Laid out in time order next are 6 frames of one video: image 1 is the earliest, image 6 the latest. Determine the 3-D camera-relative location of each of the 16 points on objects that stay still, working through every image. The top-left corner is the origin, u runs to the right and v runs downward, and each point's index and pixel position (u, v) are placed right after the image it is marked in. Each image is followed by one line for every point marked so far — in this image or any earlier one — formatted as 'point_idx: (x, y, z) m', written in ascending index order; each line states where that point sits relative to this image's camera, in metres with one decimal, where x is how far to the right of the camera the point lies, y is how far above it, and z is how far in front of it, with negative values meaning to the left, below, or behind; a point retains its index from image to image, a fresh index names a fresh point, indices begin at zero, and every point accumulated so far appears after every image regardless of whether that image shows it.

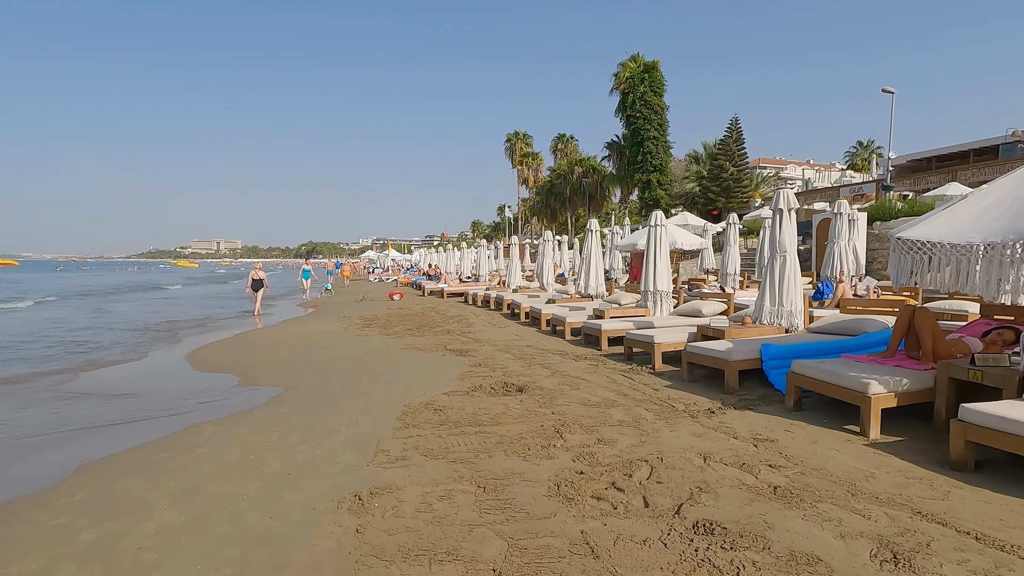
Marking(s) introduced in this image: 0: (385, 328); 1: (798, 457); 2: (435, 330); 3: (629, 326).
0: (-2.6, -0.8, +12.1) m
1: (+1.8, -1.1, +3.8) m
2: (-1.5, -0.8, +11.6) m
3: (+1.7, -0.6, +8.7) m
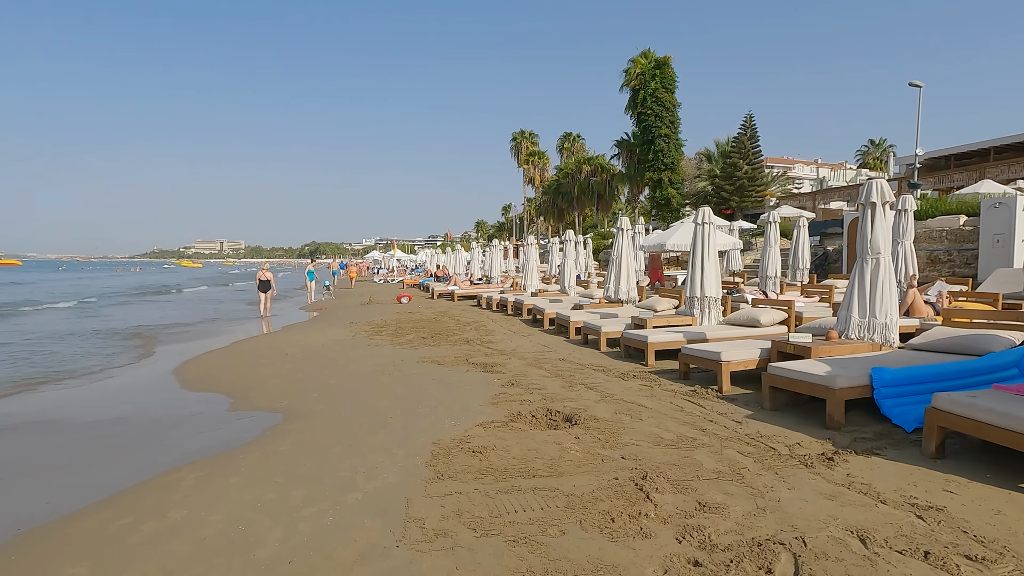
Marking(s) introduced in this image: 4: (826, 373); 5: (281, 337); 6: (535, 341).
0: (-2.2, -0.9, +11.0) m
1: (+2.2, -1.2, +2.7) m
2: (-1.1, -0.9, +10.5) m
3: (+2.1, -0.6, +7.6) m
4: (+2.5, -0.7, +4.6) m
5: (-4.5, -0.9, +11.5) m
6: (+0.4, -0.9, +9.9) m
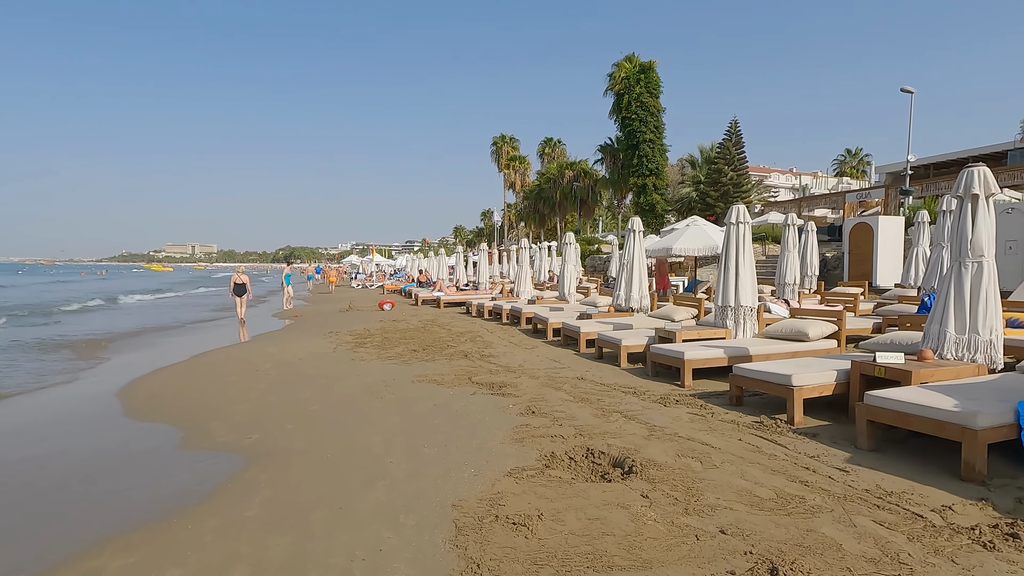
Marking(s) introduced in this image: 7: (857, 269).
0: (-2.1, -1.0, +9.8) m
1: (+2.6, -1.2, +1.7) m
2: (-1.0, -1.0, +9.3) m
3: (+2.3, -0.7, +6.6) m
4: (+2.7, -0.7, +3.6) m
5: (-4.5, -1.0, +10.2) m
6: (+0.5, -1.0, +8.8) m
7: (+11.3, +0.6, +19.4) m
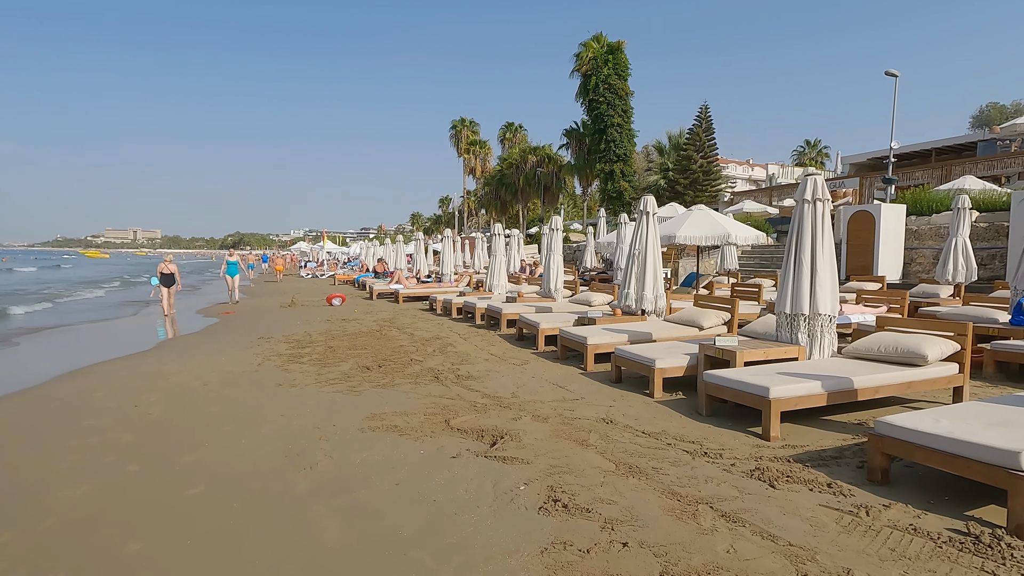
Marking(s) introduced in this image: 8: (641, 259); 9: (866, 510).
0: (-2.3, -1.0, +7.4) m
1: (+2.9, -1.4, -0.3) m
2: (-1.2, -1.0, +7.0) m
3: (+2.3, -0.8, +4.5) m
4: (+3.0, -0.8, +1.6) m
5: (-4.7, -1.0, +7.6) m
6: (+0.3, -1.0, +6.6) m
7: (+10.3, +0.8, +17.9) m
8: (+1.8, +0.4, +8.4) m
9: (+1.9, -1.2, +3.2) m
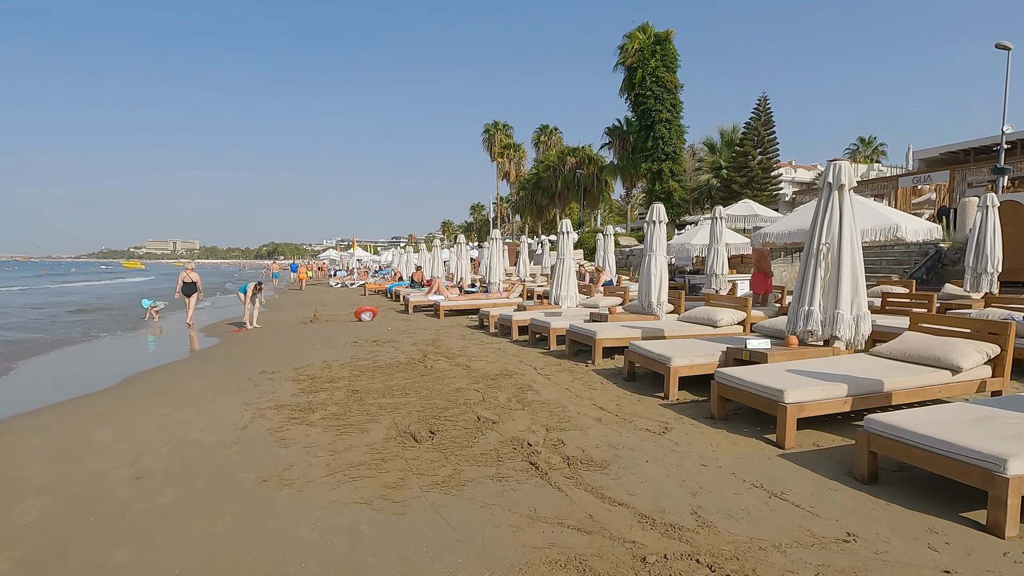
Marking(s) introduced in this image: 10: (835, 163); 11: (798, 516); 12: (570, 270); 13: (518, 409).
0: (-1.3, -1.1, +4.7) m
1: (+3.6, -1.4, -3.4) m
2: (-0.2, -1.1, +4.2) m
3: (+3.2, -0.9, +1.5) m
4: (+3.7, -0.9, -1.4) m
5: (-3.7, -1.2, +5.0) m
6: (+1.3, -1.1, +3.7) m
7: (+11.9, +0.6, +14.5) m
8: (+2.9, +0.3, +5.5) m
9: (+2.7, -1.2, +0.2) m
10: (+3.0, +1.1, +5.5) m
11: (+1.5, -1.1, +3.0) m
12: (+1.1, +0.3, +11.3) m
13: (+0.1, -1.1, +5.2) m
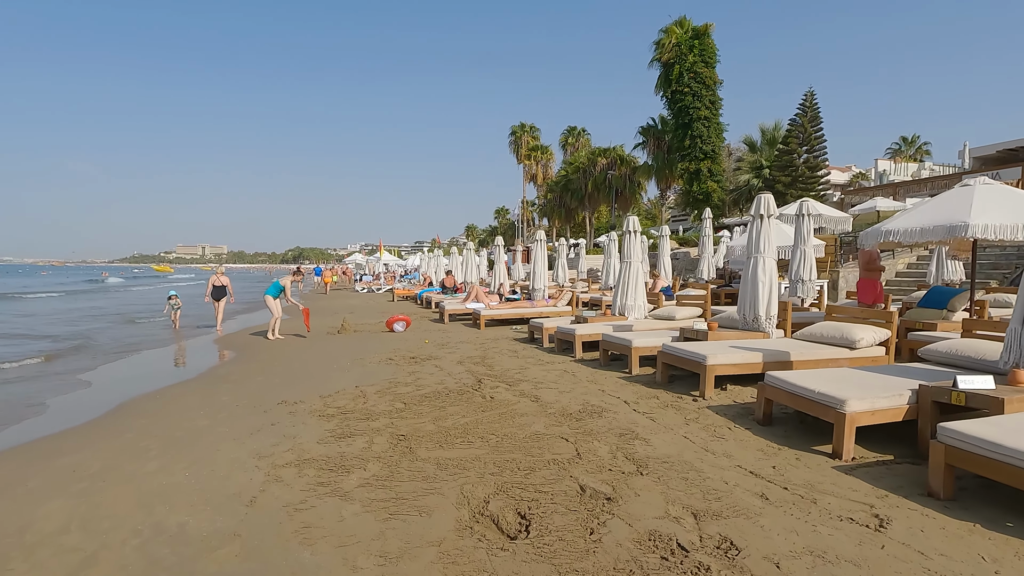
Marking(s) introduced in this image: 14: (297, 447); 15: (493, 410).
0: (-0.6, -1.2, +3.2) m
1: (+4.0, -1.4, -5.0) m
2: (+0.5, -1.2, +2.7) m
3: (+3.7, -0.9, -0.1) m
4: (+4.1, -0.9, -3.1) m
5: (-3.0, -1.2, +3.6) m
6: (+1.9, -1.2, +2.2) m
7: (+12.9, +0.4, +12.6) m
8: (+3.6, +0.2, +3.9) m
9: (+3.2, -1.3, -1.4) m
10: (+3.7, +1.0, +3.8) m
11: (+2.1, -1.2, +1.4) m
12: (+2.0, +0.2, +9.7) m
13: (+0.8, -1.1, +3.6) m
14: (-1.5, -1.2, +4.3) m
15: (-0.2, -1.1, +5.3) m
